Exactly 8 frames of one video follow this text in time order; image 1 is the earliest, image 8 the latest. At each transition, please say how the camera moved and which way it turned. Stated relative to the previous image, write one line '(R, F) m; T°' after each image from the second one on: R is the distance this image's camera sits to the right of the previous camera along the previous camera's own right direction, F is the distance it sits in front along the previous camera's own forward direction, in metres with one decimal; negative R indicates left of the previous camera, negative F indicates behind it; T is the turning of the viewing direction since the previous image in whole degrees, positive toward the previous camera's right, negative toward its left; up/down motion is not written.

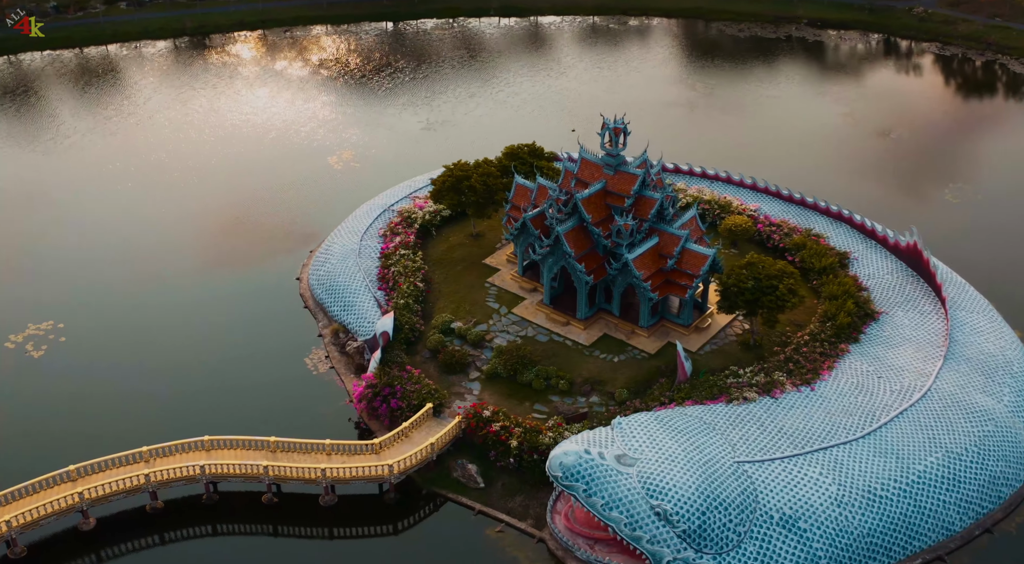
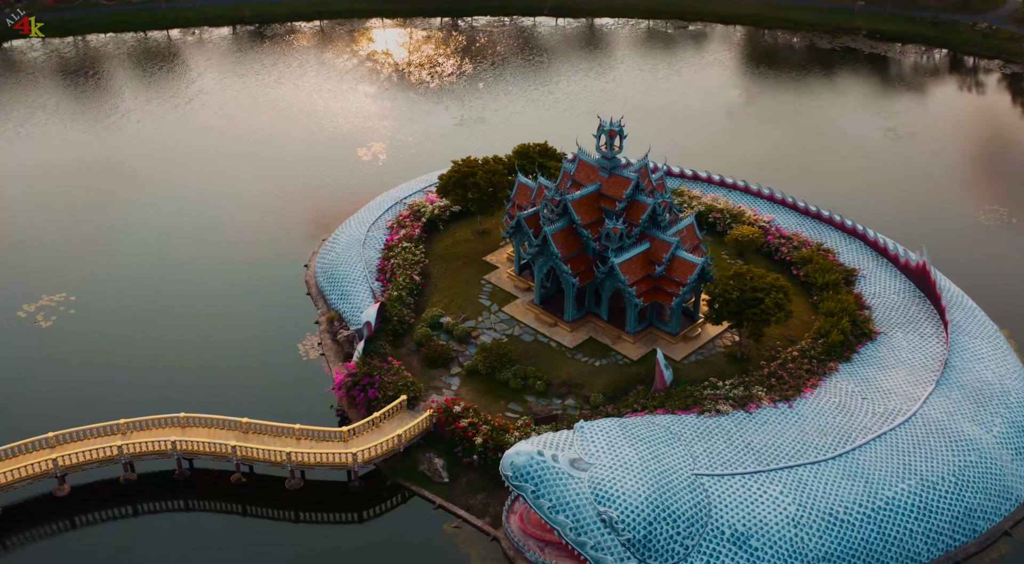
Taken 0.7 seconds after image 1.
(+3.3, +0.4) m; -4°
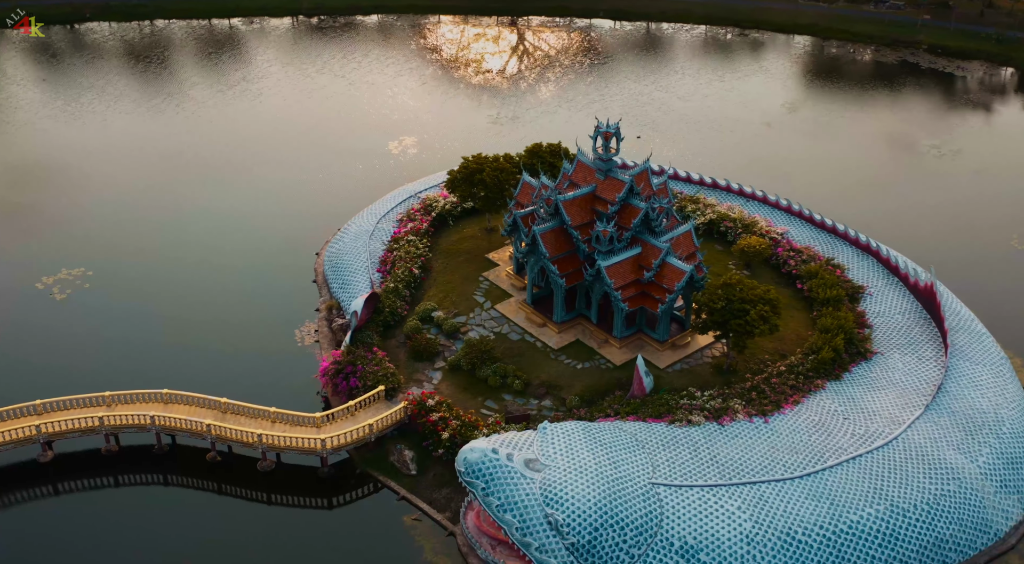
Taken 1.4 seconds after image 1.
(+3.3, +0.3) m; -4°
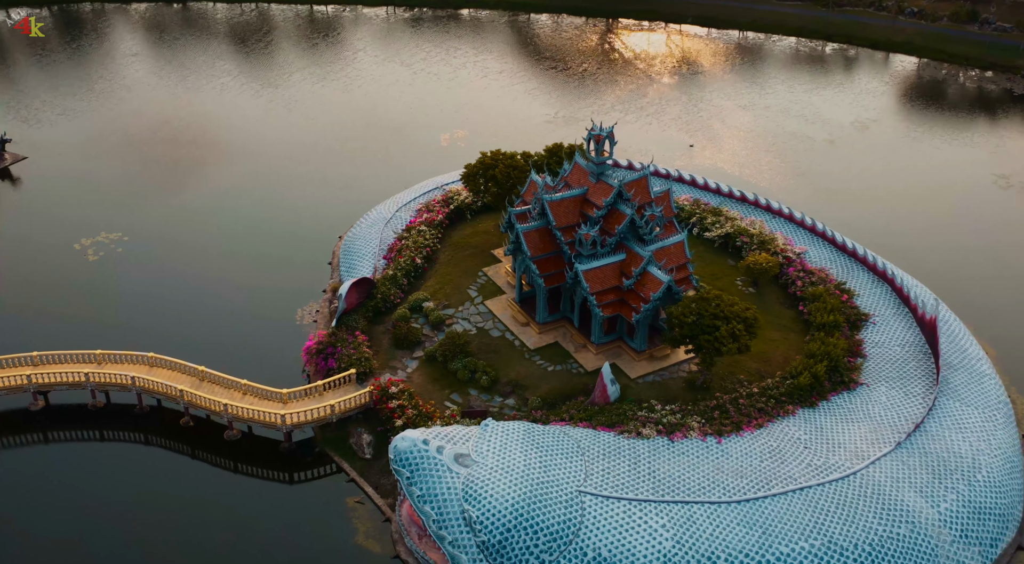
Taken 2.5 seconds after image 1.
(+5.1, +0.4) m; -6°
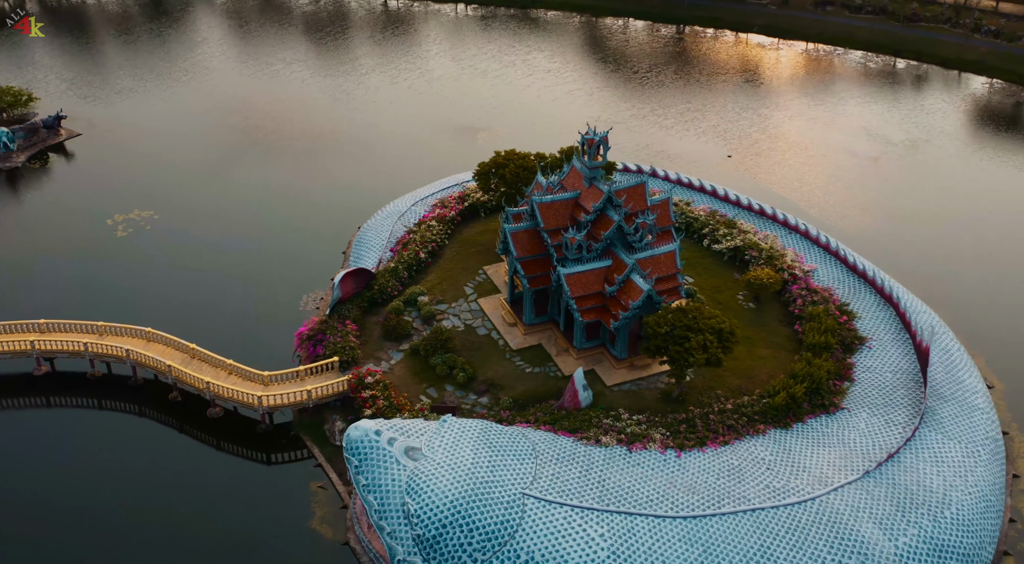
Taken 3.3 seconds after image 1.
(+3.8, 0.0) m; -5°
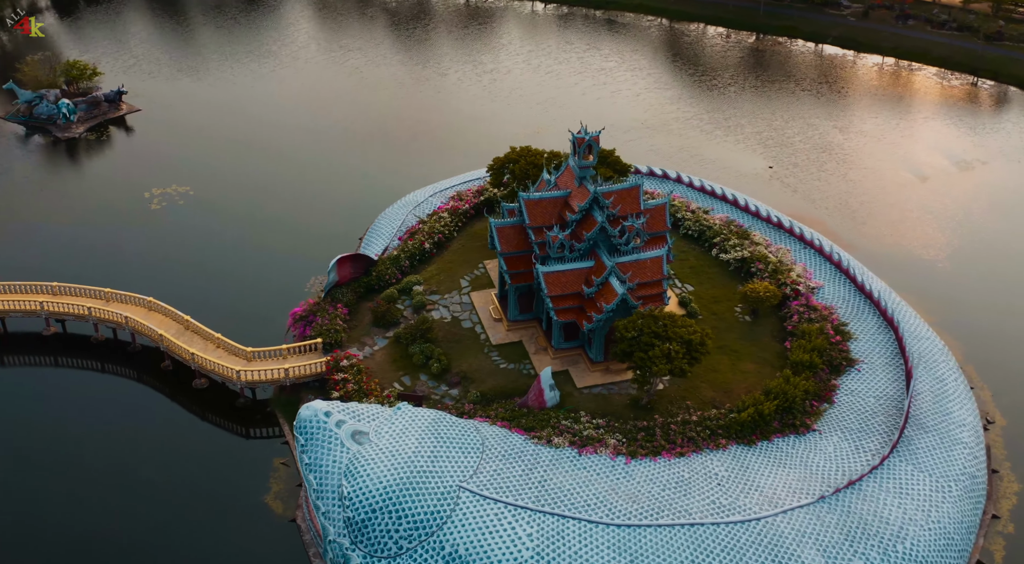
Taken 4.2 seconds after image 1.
(+4.3, +0.1) m; -5°
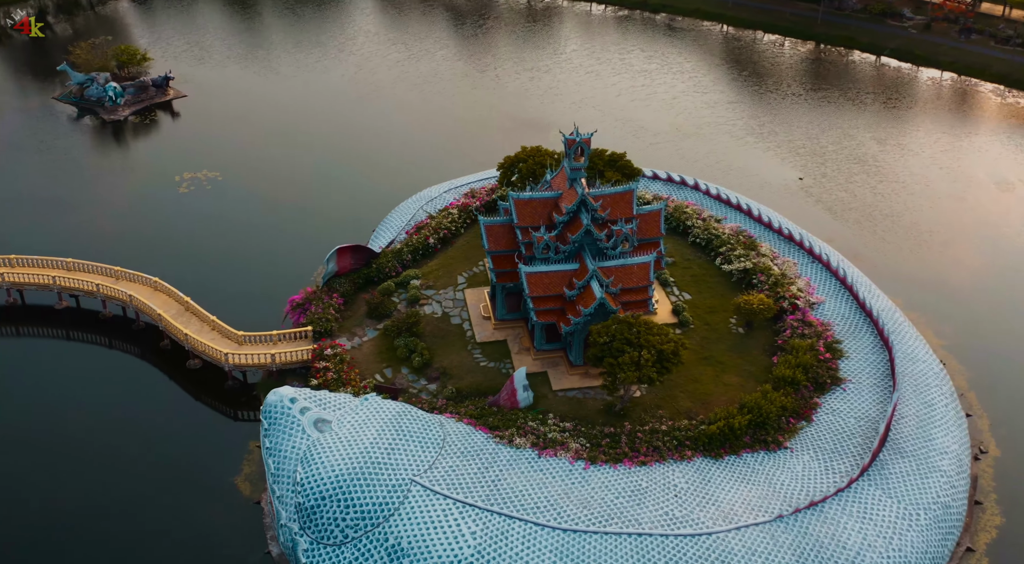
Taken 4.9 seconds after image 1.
(+3.4, -0.1) m; -4°
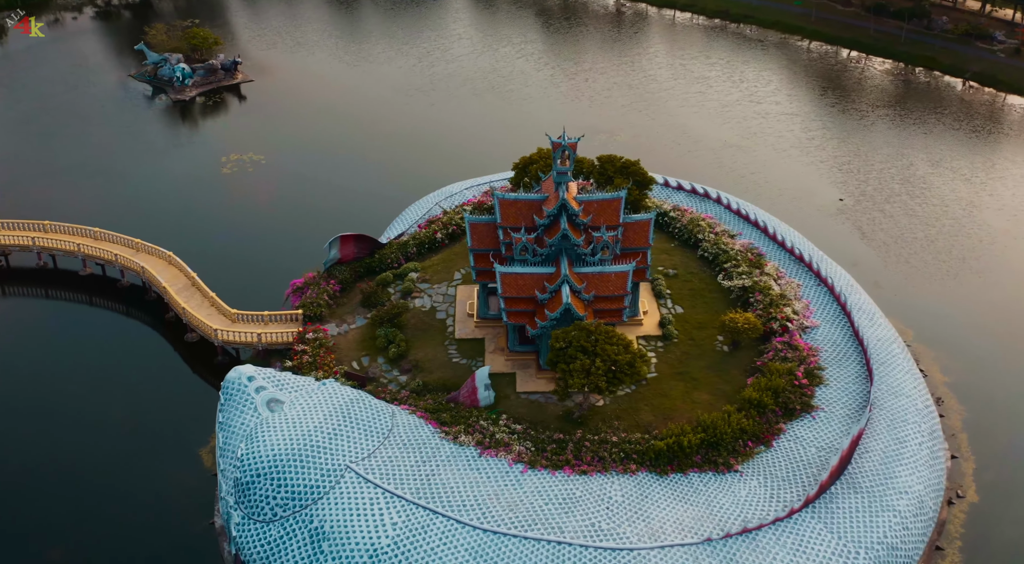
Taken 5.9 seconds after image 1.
(+5.1, -0.2) m; -6°
